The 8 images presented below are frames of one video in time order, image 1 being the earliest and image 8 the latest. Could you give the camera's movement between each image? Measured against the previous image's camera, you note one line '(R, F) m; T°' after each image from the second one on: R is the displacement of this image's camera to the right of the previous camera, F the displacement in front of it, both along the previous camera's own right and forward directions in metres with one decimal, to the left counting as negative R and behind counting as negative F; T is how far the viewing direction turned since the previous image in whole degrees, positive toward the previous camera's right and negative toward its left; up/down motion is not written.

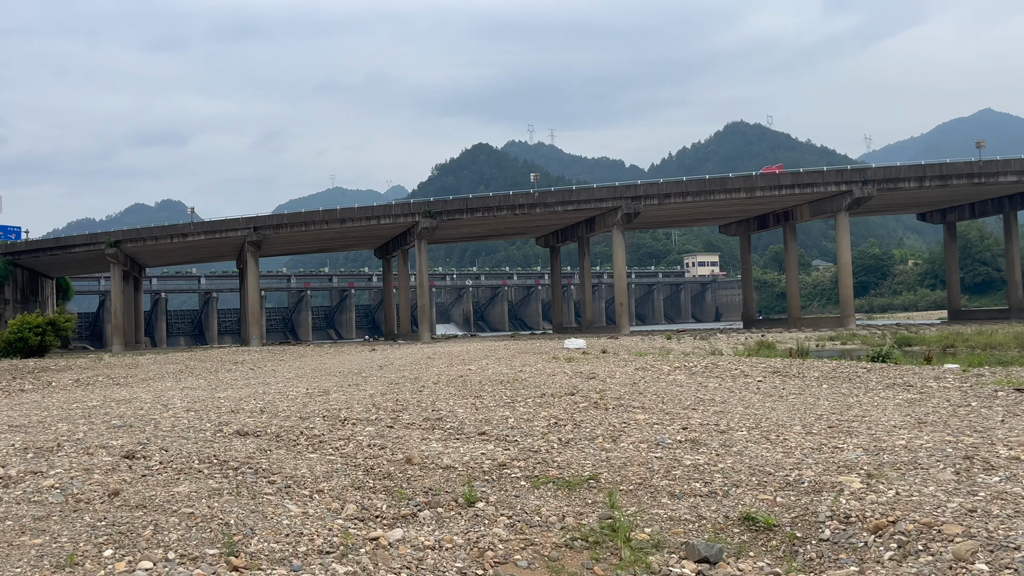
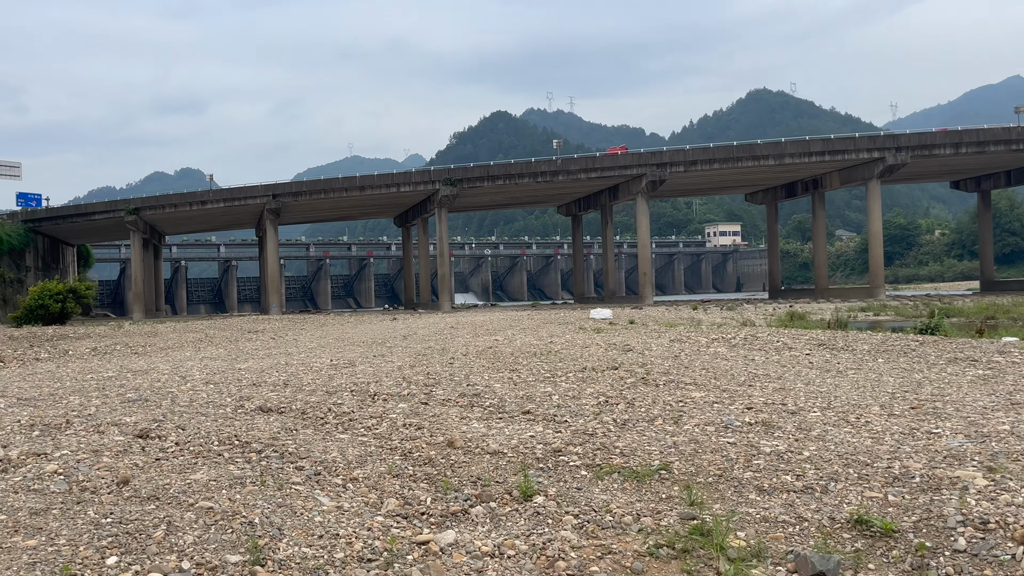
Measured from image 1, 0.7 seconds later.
(-0.3, +0.9) m; -1°
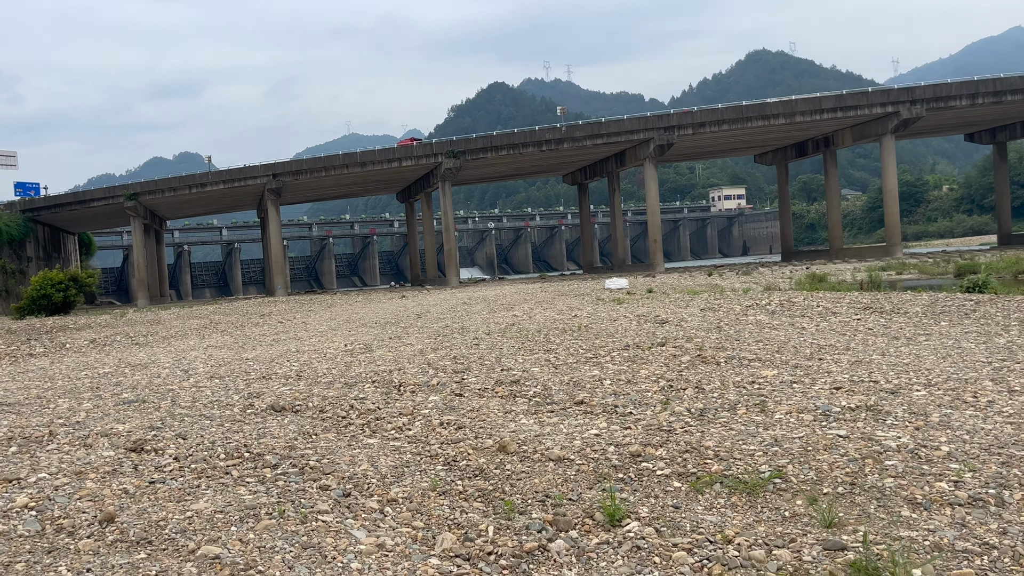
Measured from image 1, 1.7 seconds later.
(-0.4, +1.3) m; 0°
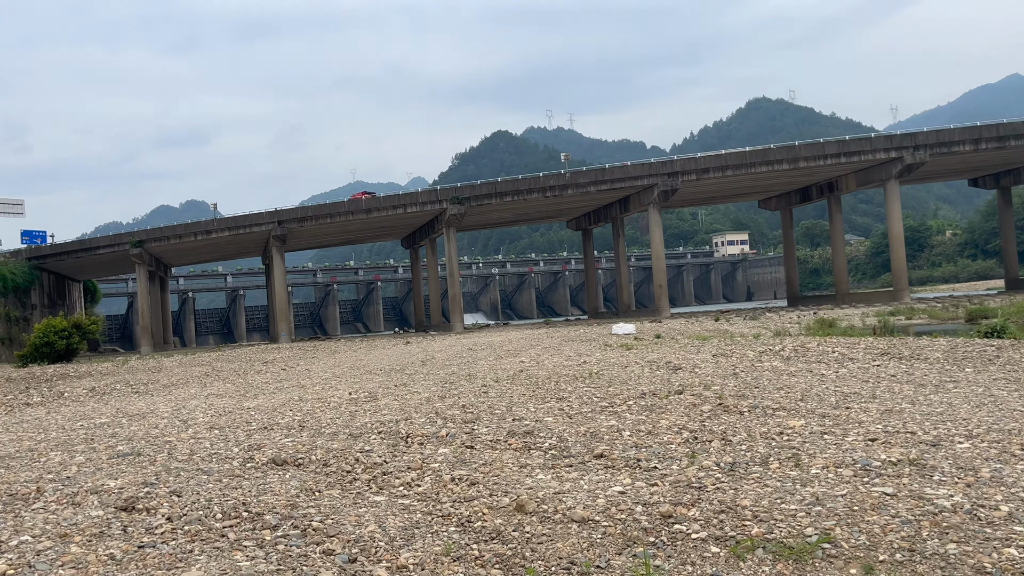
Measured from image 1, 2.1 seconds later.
(-0.1, +0.4) m; 0°
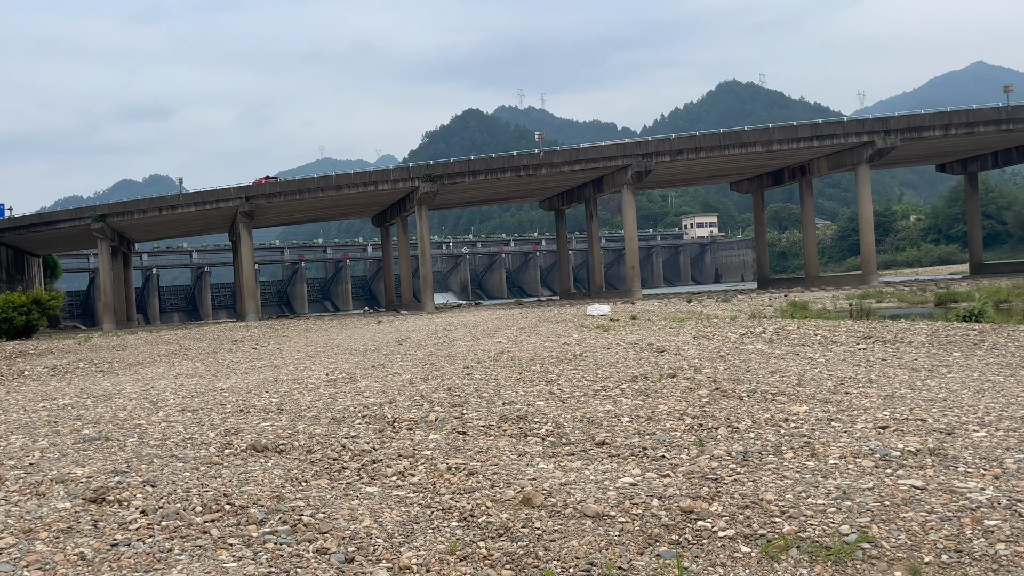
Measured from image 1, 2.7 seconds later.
(-0.3, +0.4) m; +2°
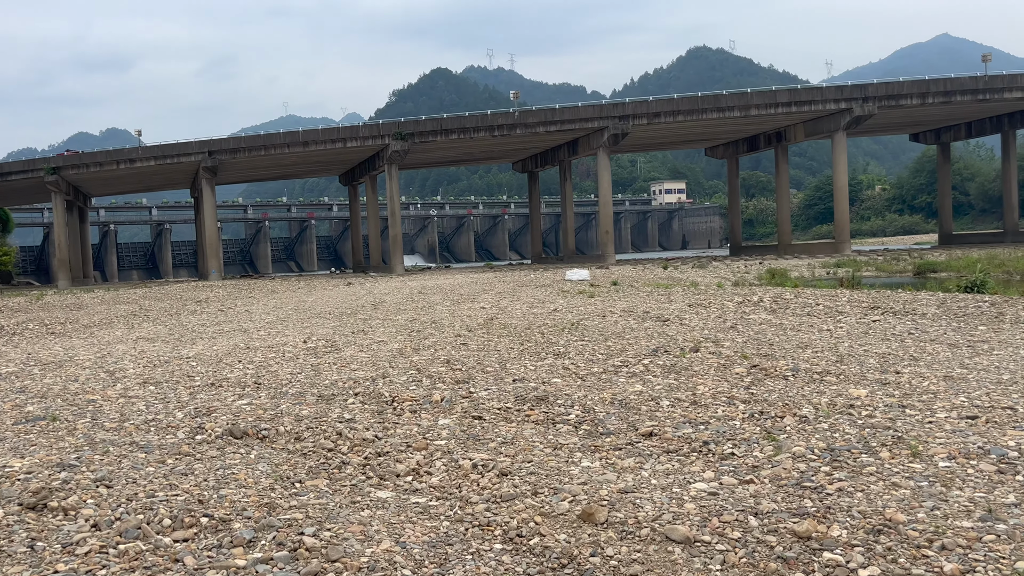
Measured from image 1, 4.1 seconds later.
(-0.5, +1.2) m; +2°
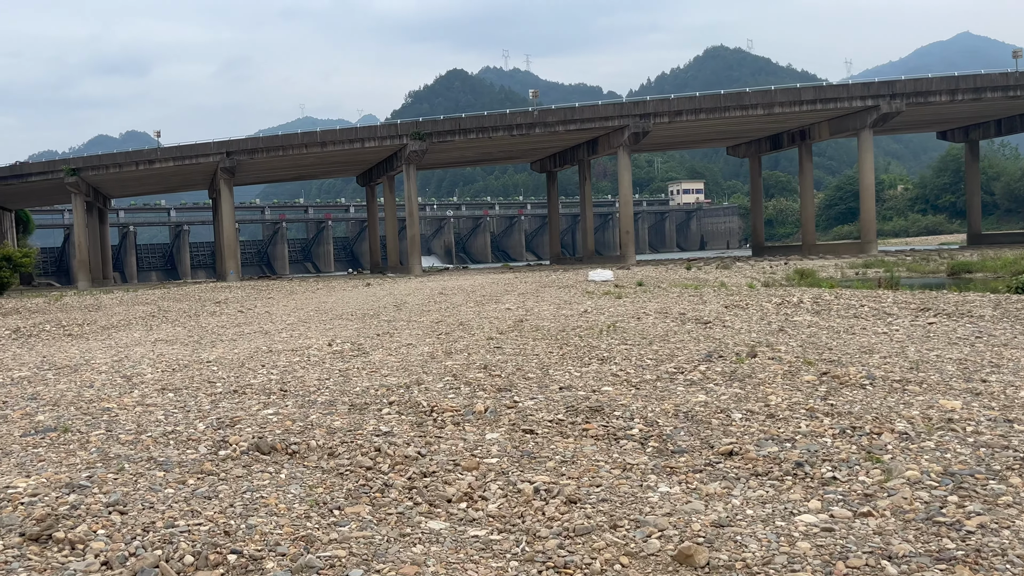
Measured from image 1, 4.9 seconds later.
(-0.3, +0.7) m; -1°
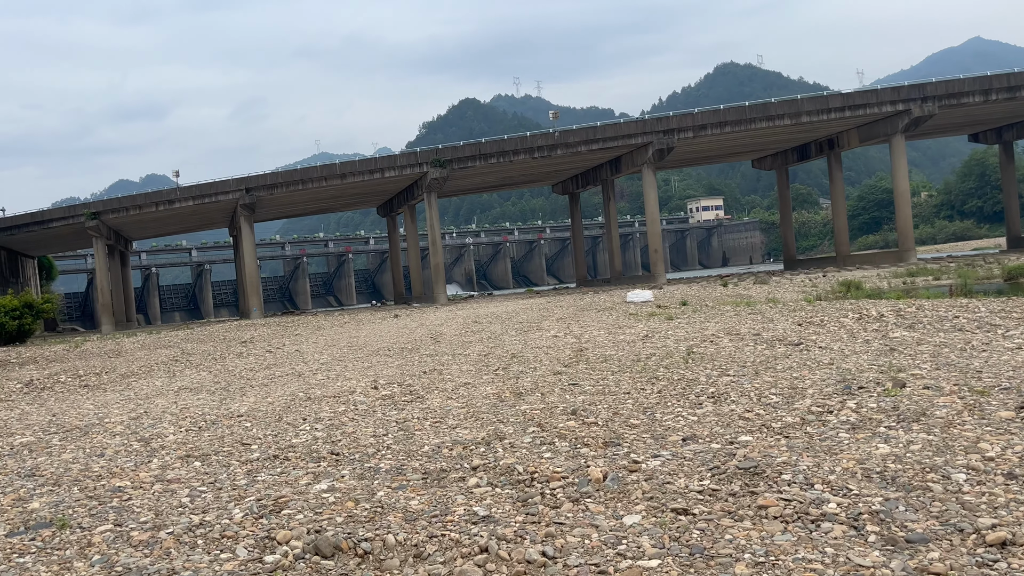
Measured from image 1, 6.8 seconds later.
(-0.6, +1.6) m; -1°
